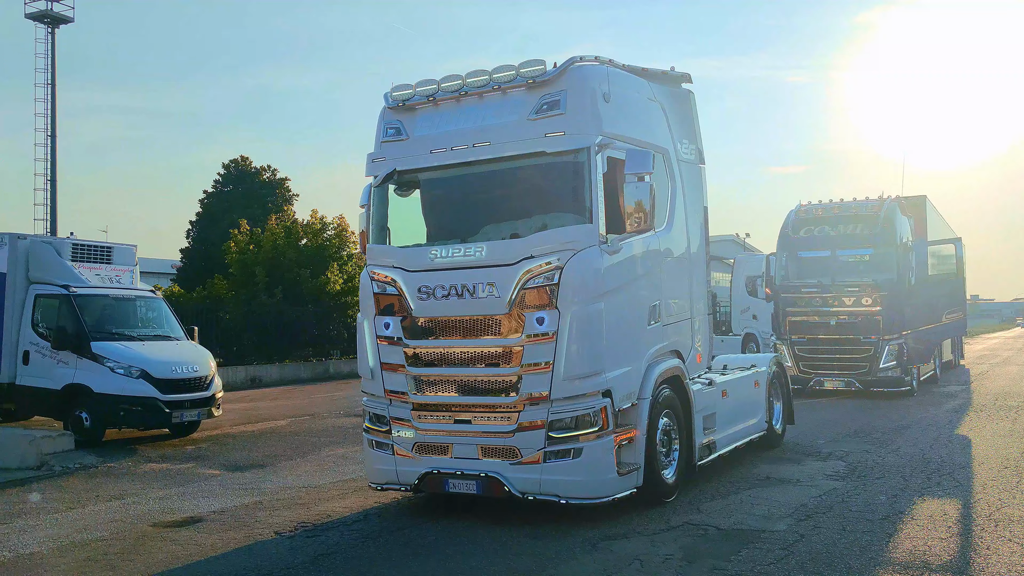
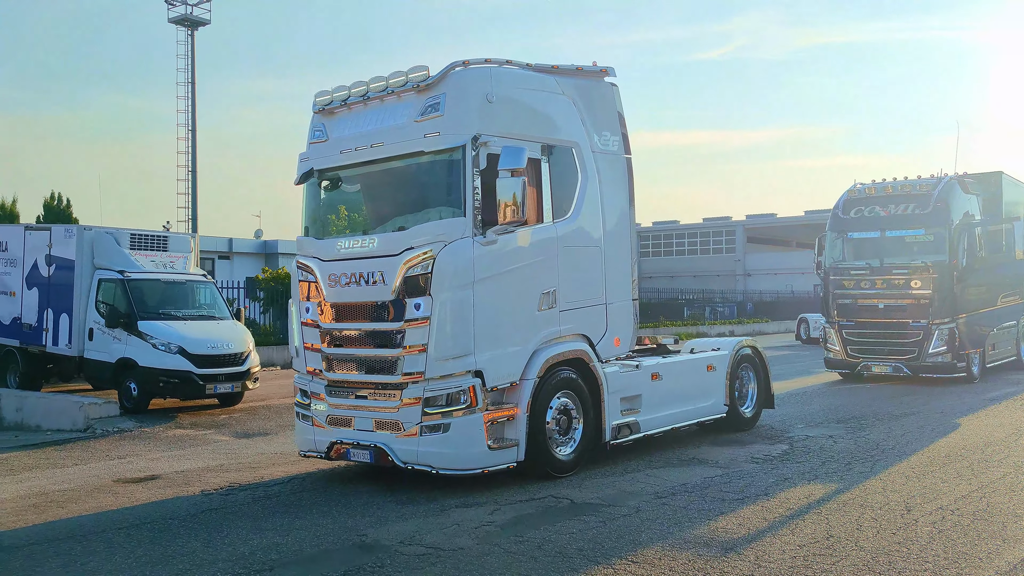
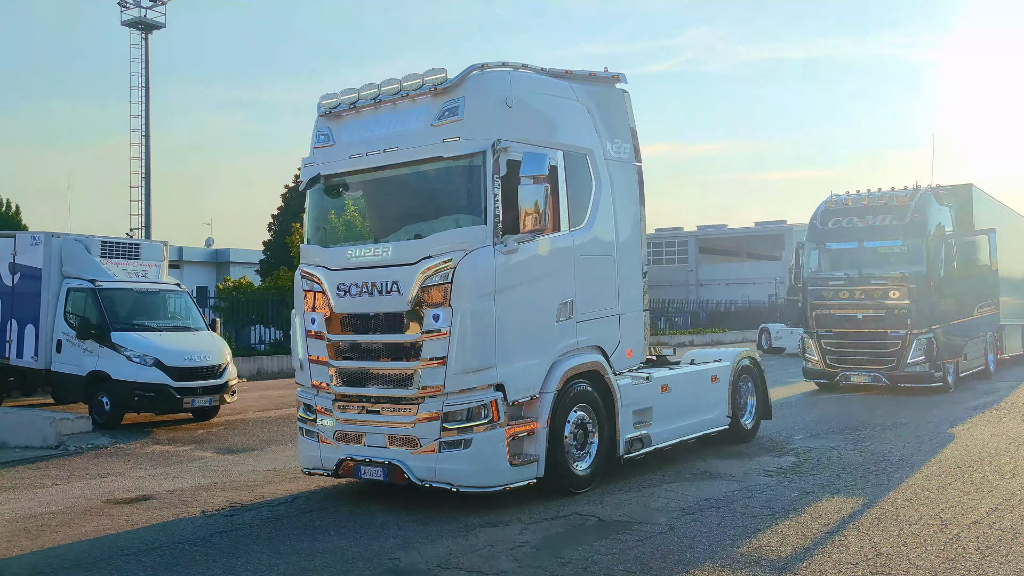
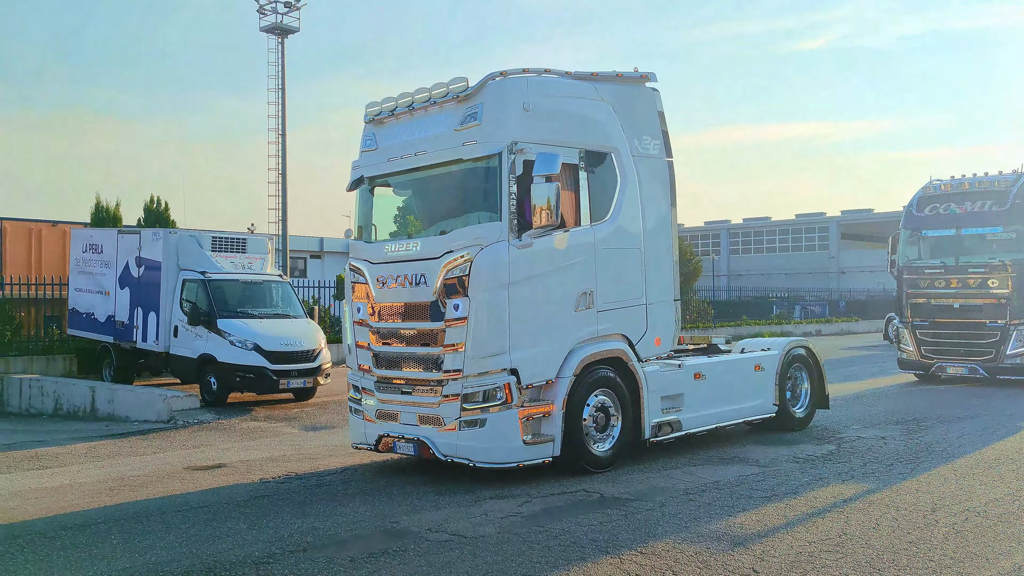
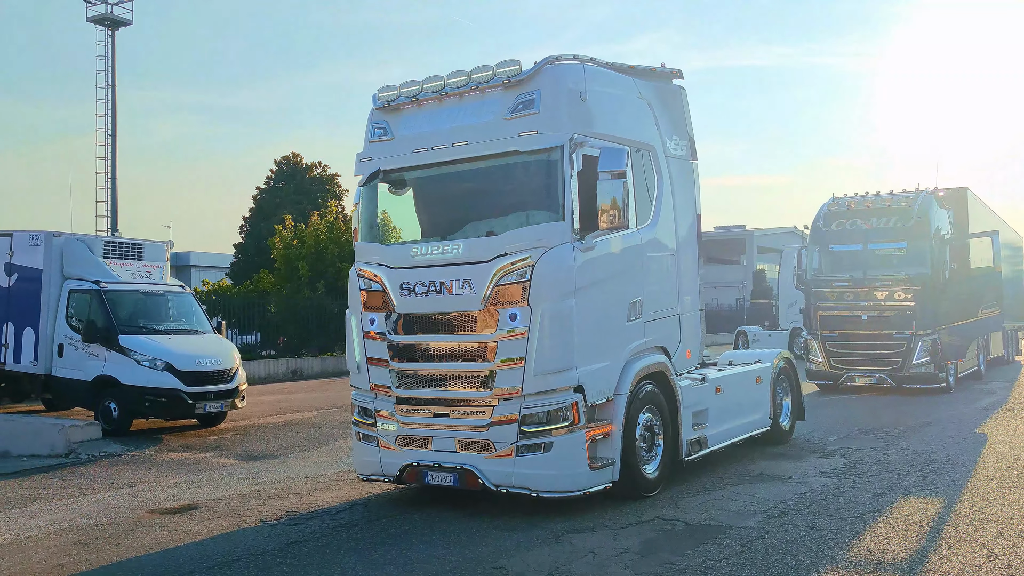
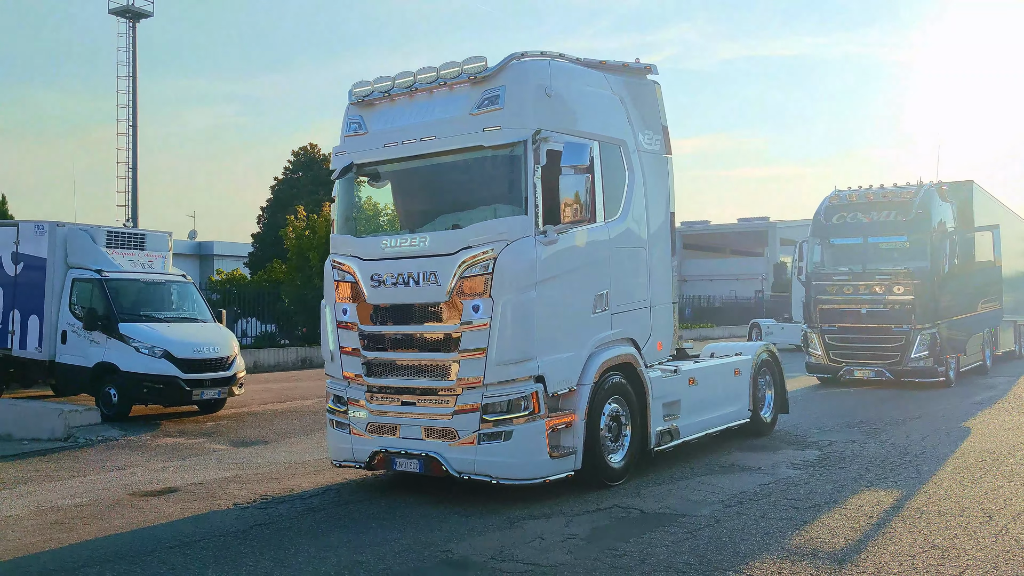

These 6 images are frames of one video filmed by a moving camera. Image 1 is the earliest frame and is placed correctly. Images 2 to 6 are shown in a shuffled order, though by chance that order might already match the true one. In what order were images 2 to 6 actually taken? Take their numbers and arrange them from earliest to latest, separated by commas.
5, 6, 3, 2, 4
